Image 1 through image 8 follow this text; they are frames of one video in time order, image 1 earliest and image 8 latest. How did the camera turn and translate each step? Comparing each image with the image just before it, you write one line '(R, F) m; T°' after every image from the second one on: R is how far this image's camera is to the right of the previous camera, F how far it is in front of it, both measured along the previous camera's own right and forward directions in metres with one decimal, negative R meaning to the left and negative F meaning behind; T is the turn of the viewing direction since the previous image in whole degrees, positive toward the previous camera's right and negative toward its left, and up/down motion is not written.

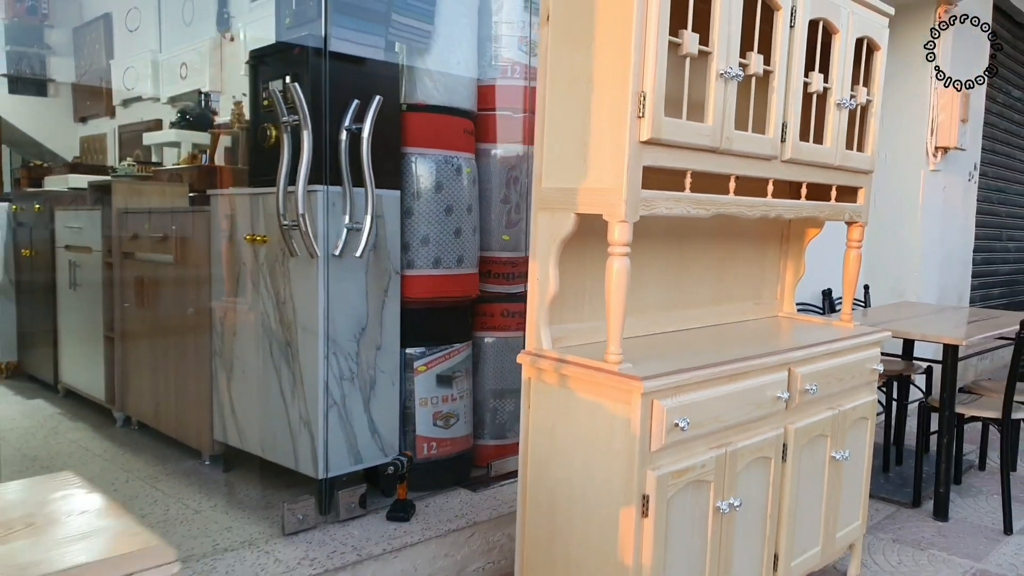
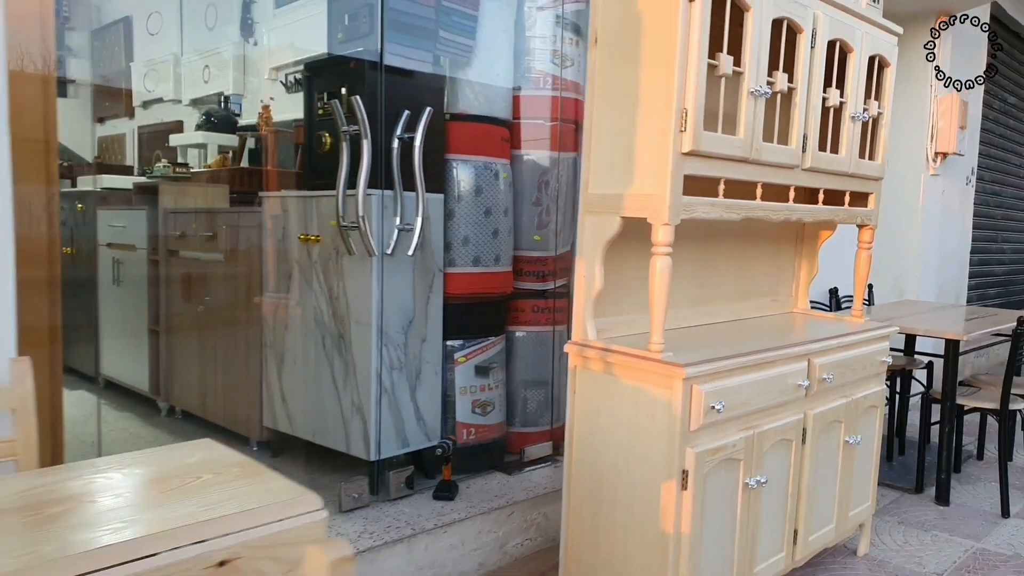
(-0.2, -0.2) m; 0°
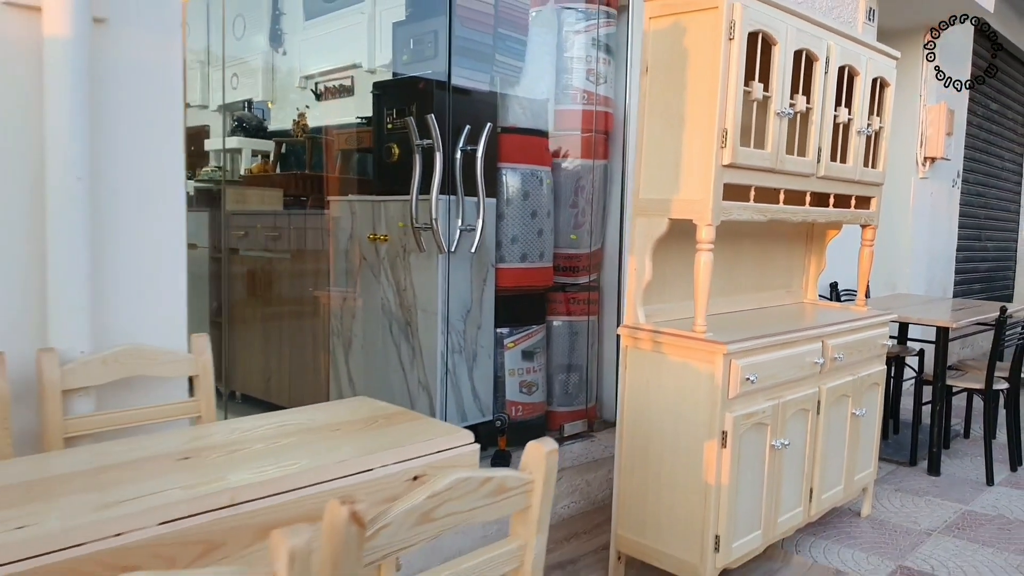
(-0.2, -0.4) m; +1°
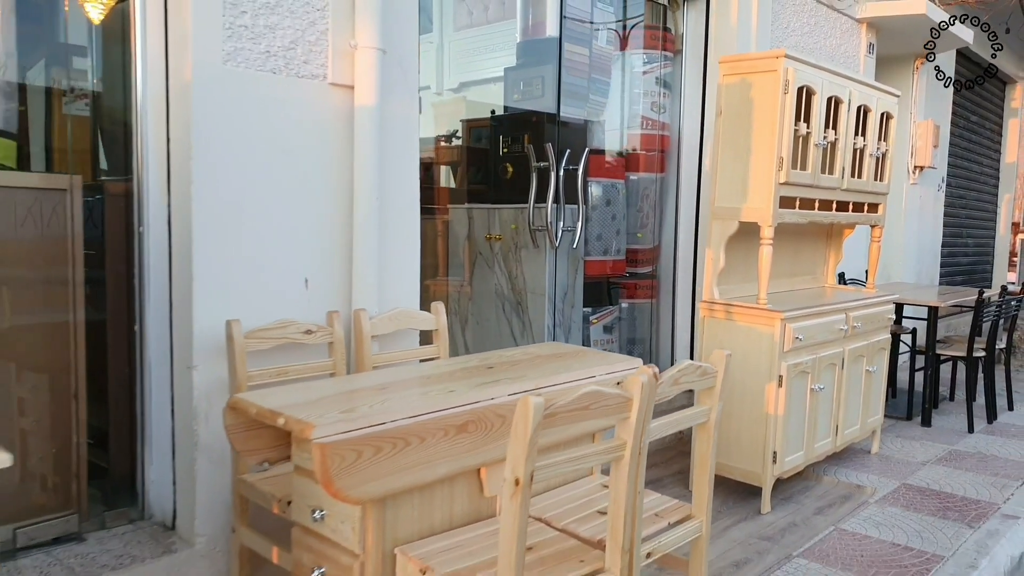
(-0.5, -0.9) m; +1°
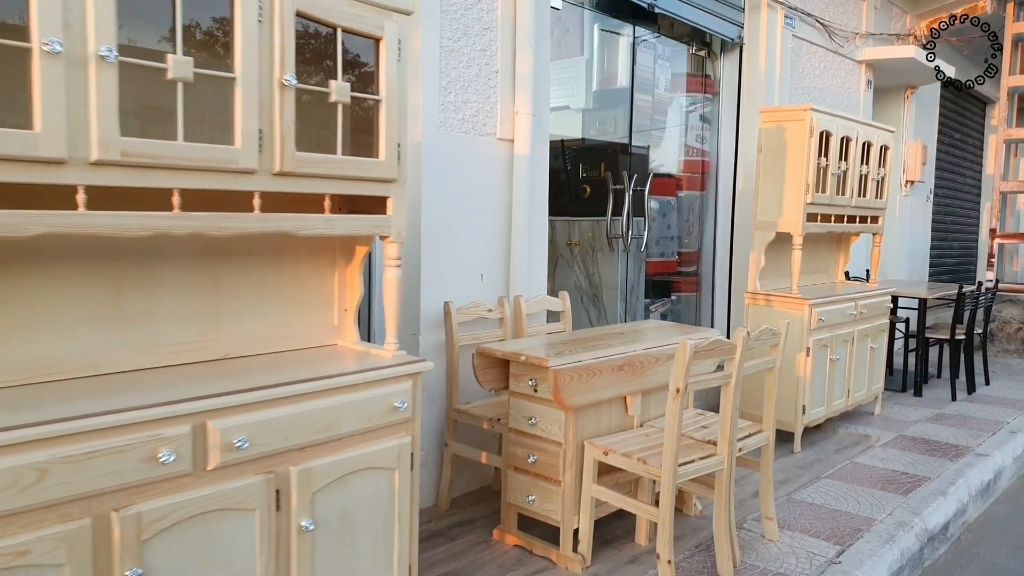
(-0.6, -1.1) m; 0°
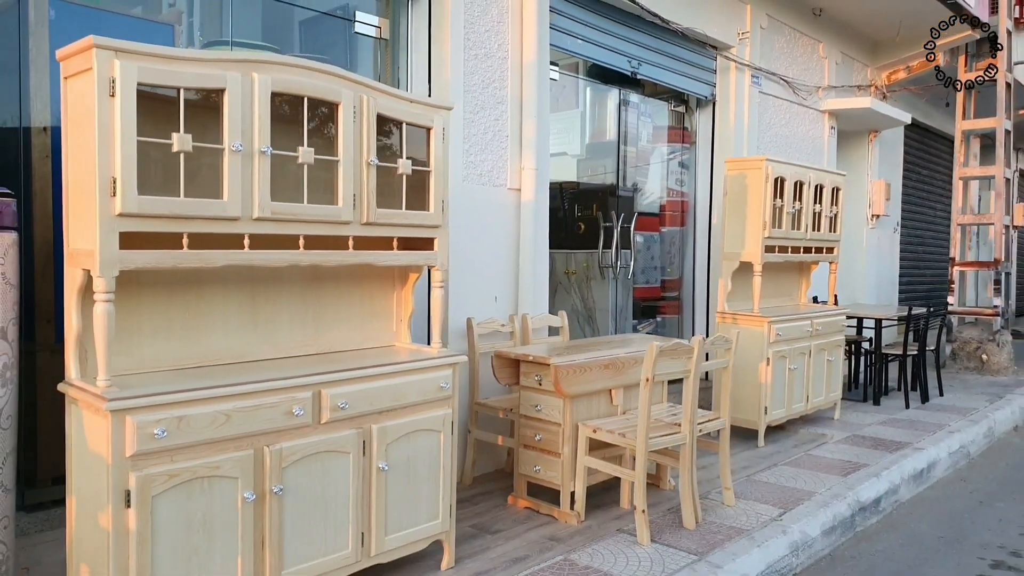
(0.0, -0.9) m; 0°
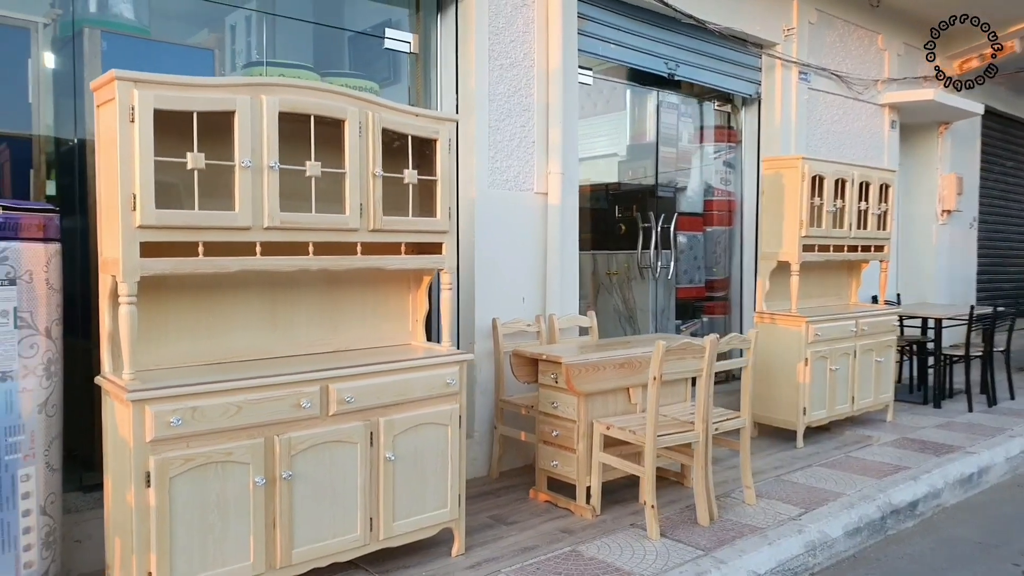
(+0.3, -0.1) m; -6°
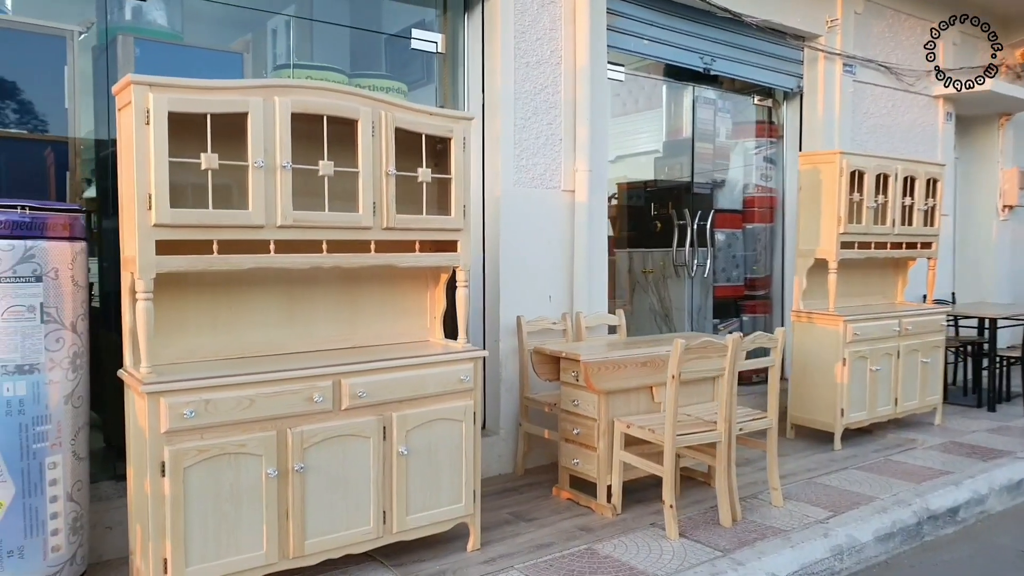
(+0.2, 0.0) m; -4°
